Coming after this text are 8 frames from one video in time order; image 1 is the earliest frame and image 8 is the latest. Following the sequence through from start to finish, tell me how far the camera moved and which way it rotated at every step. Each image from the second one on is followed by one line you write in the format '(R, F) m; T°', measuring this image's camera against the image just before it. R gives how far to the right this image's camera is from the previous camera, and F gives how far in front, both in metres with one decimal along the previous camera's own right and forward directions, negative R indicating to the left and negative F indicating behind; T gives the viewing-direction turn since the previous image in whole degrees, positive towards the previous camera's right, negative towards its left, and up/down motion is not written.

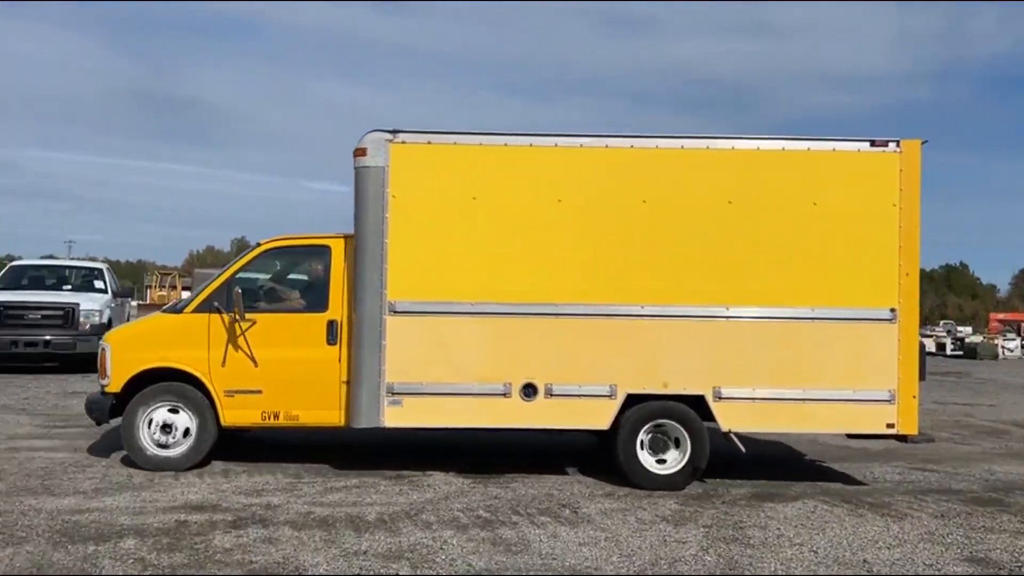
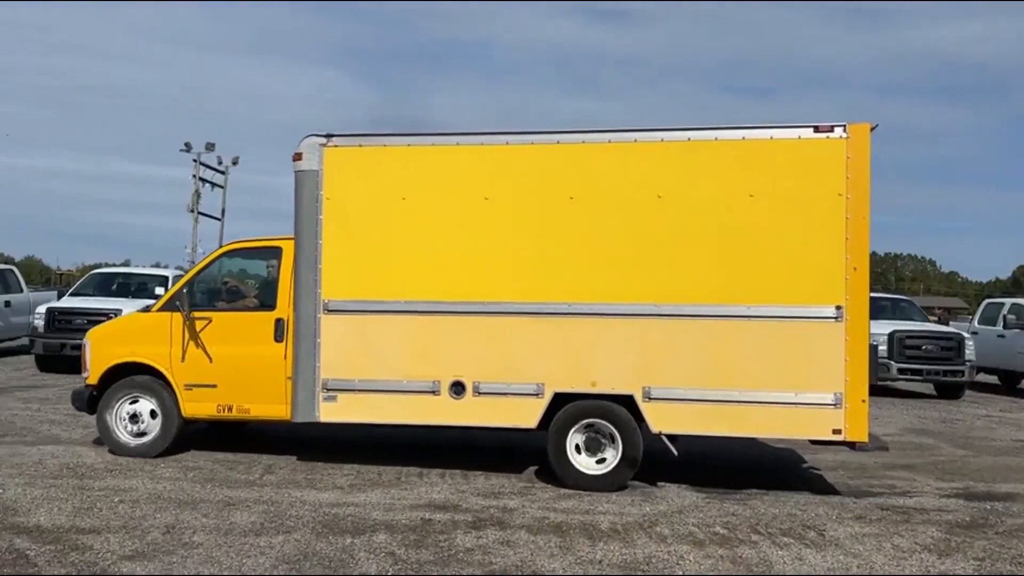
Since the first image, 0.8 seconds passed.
(-0.1, +0.1) m; -15°
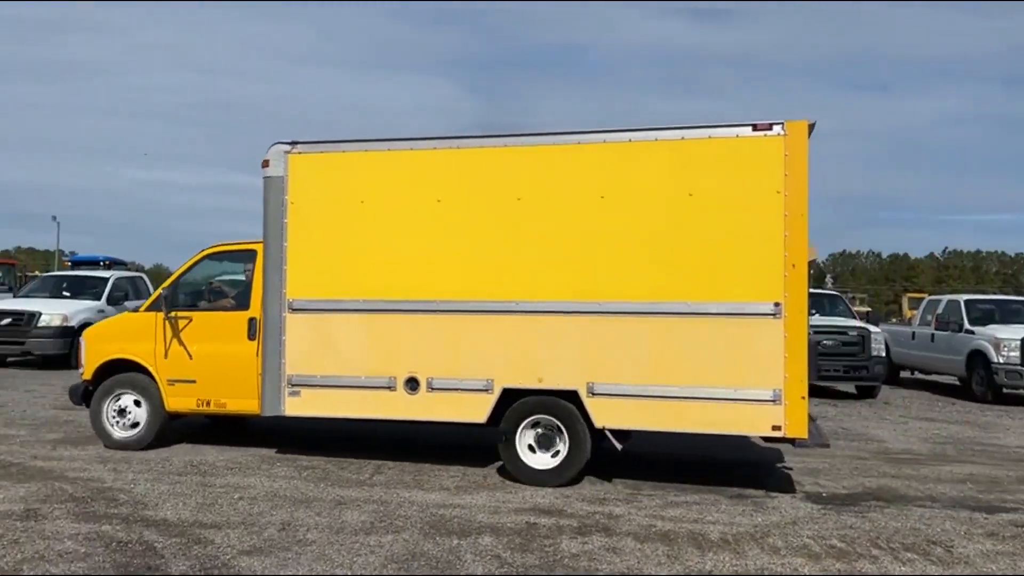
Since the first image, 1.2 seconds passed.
(0.0, 0.0) m; -7°
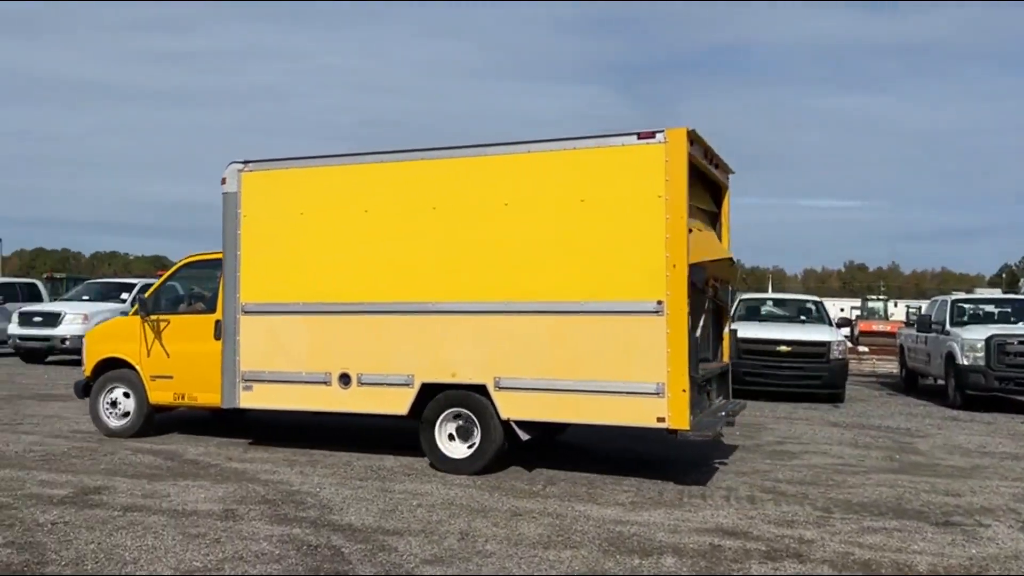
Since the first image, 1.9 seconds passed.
(-0.2, +0.1) m; -11°
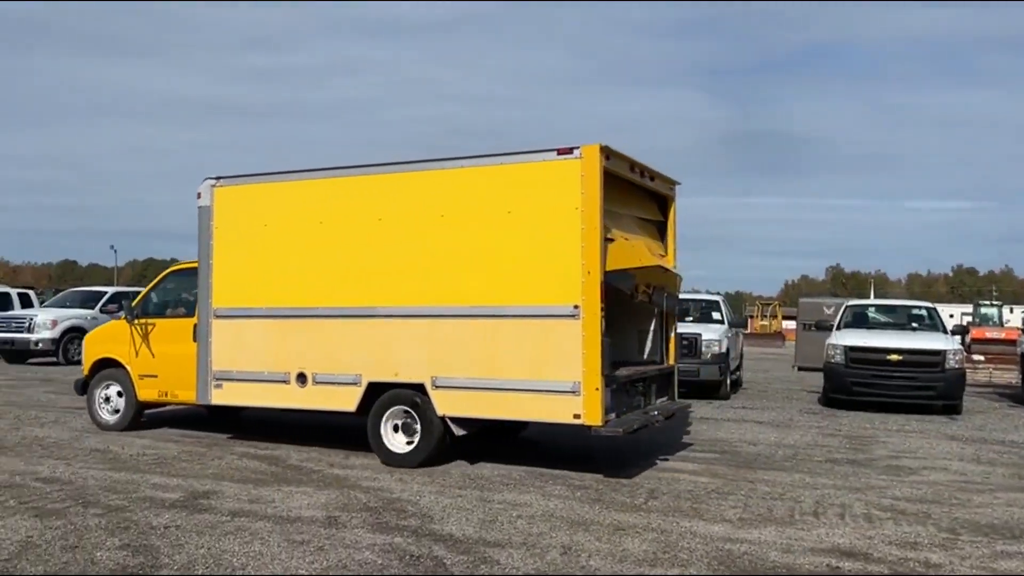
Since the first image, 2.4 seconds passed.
(-0.1, +0.1) m; -6°
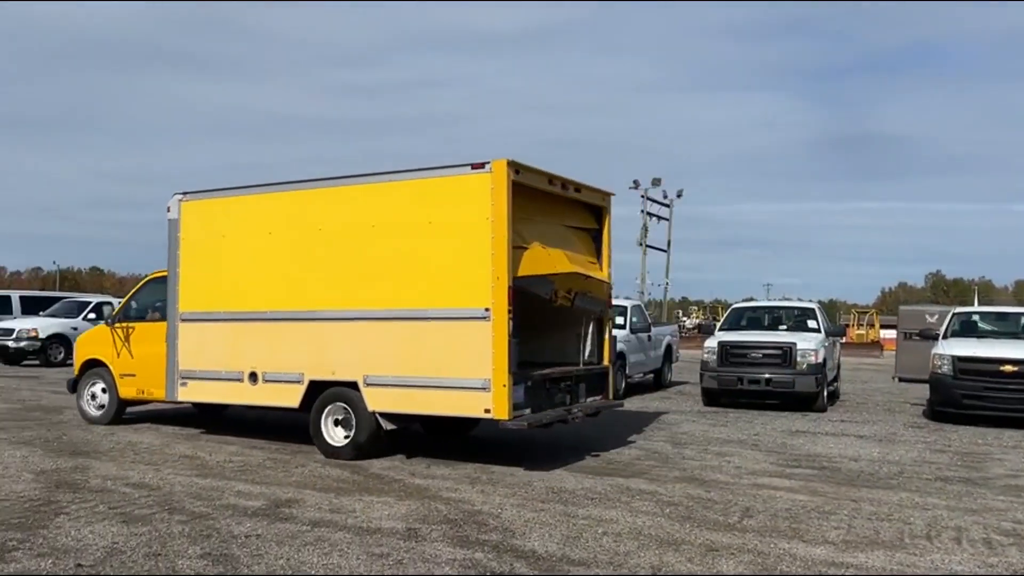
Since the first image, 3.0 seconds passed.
(0.0, +0.3) m; -6°
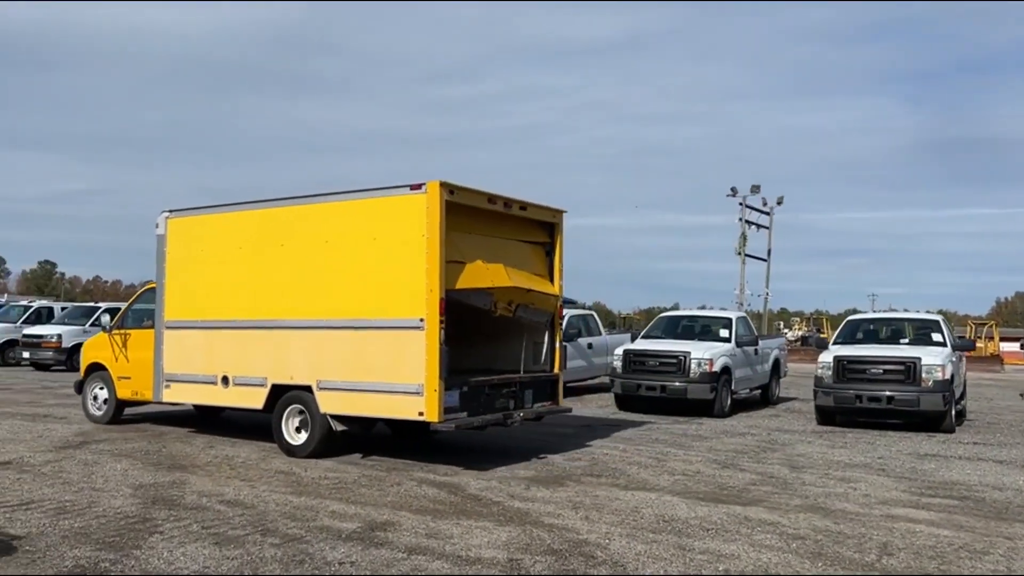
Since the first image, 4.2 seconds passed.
(-0.1, +0.5) m; -6°
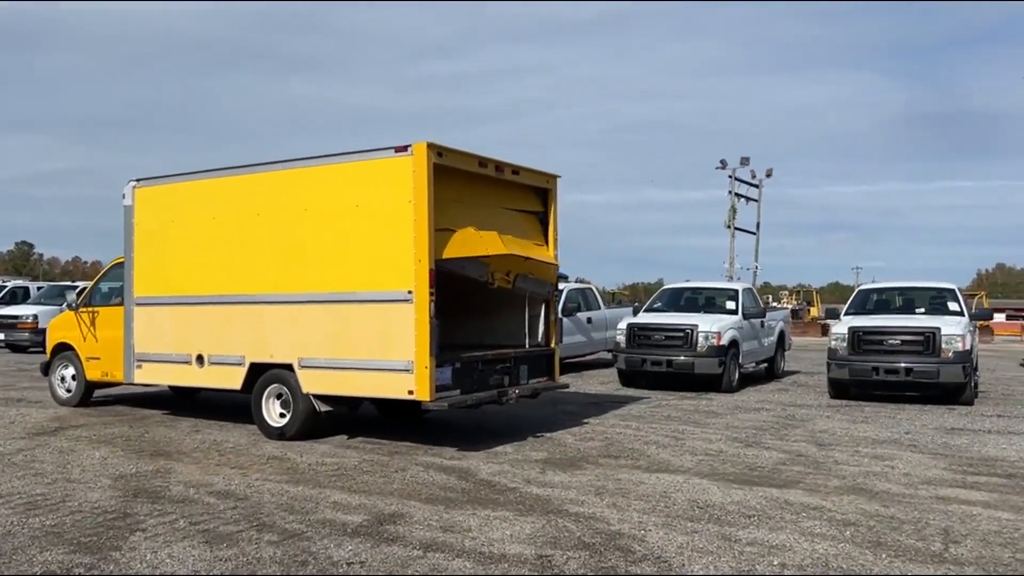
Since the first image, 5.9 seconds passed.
(-0.3, +0.7) m; +1°
